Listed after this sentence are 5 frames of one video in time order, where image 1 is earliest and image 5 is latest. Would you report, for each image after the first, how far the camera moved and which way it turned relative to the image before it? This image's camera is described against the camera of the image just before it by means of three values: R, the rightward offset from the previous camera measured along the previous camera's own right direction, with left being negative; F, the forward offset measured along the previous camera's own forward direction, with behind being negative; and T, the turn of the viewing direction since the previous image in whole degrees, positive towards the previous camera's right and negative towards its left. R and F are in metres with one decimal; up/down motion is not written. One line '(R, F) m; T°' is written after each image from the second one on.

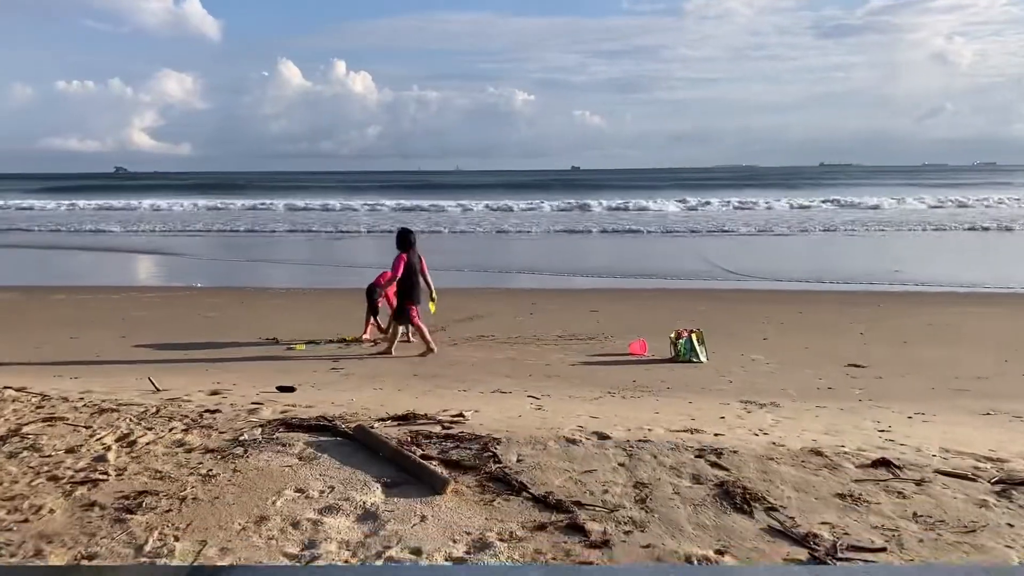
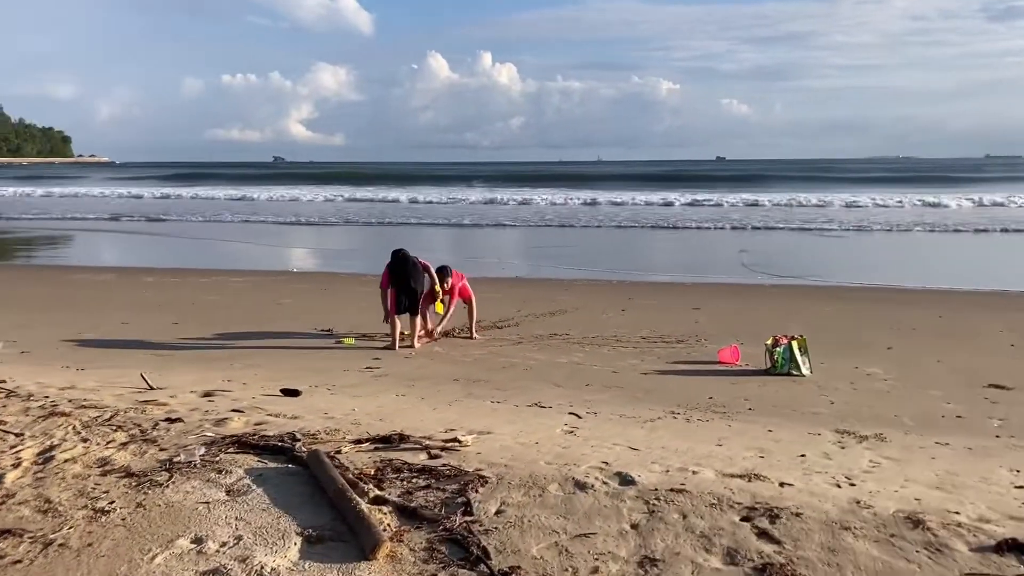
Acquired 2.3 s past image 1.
(+0.5, +0.9) m; -8°
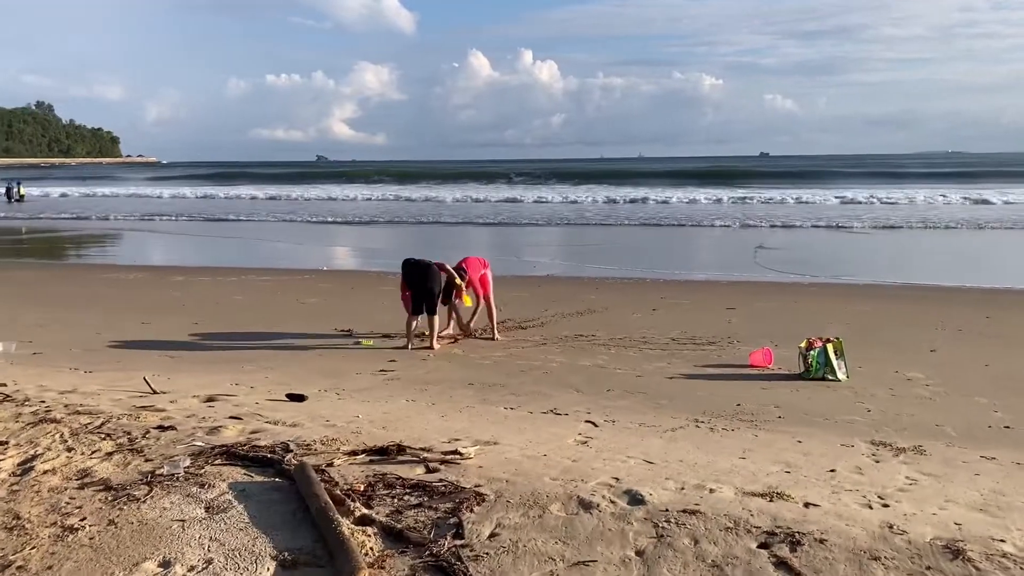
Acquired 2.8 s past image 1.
(+0.1, +0.2) m; -2°
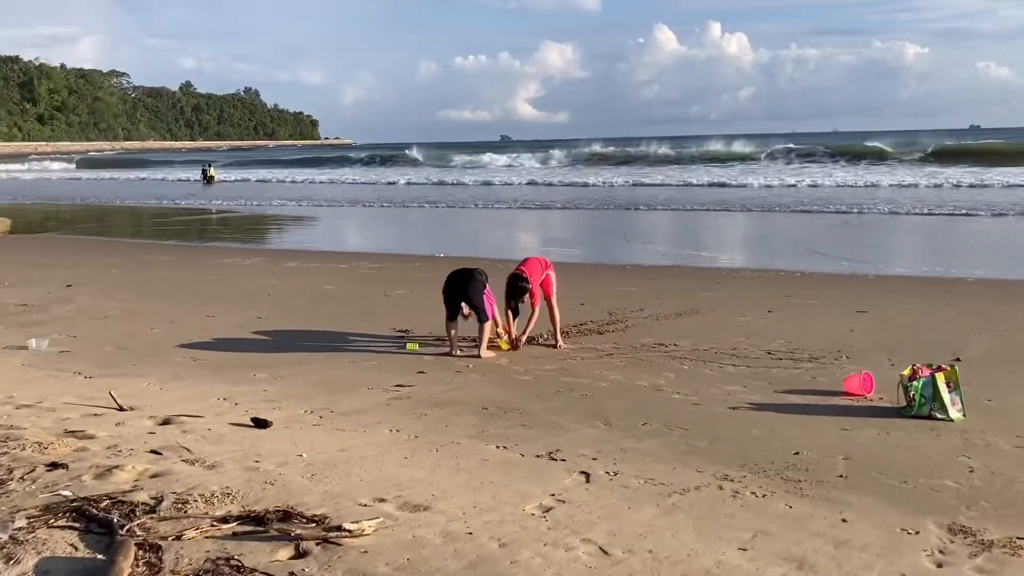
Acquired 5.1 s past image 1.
(+0.7, +0.9) m; -11°
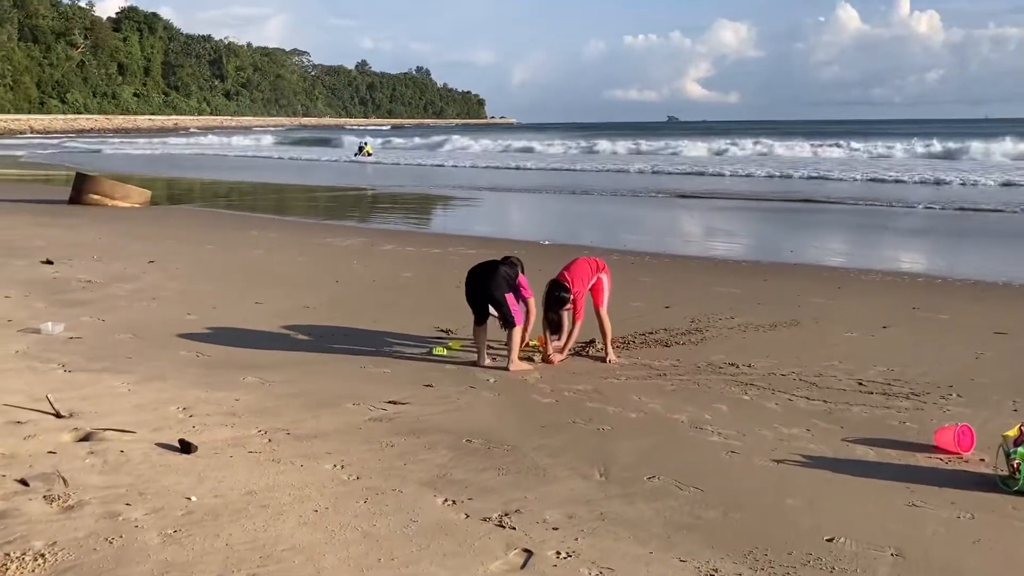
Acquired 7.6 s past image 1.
(+0.6, +0.8) m; -10°
